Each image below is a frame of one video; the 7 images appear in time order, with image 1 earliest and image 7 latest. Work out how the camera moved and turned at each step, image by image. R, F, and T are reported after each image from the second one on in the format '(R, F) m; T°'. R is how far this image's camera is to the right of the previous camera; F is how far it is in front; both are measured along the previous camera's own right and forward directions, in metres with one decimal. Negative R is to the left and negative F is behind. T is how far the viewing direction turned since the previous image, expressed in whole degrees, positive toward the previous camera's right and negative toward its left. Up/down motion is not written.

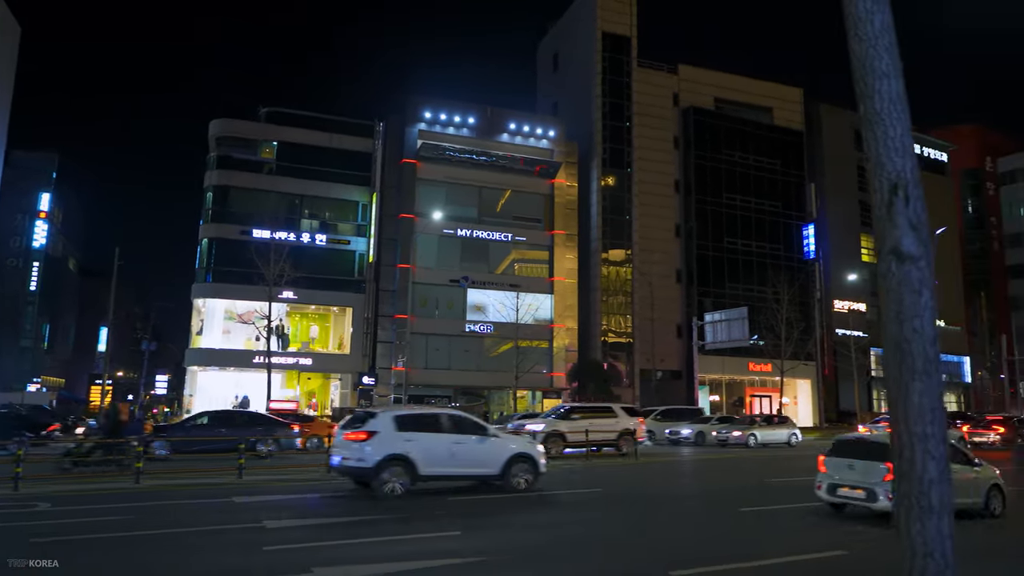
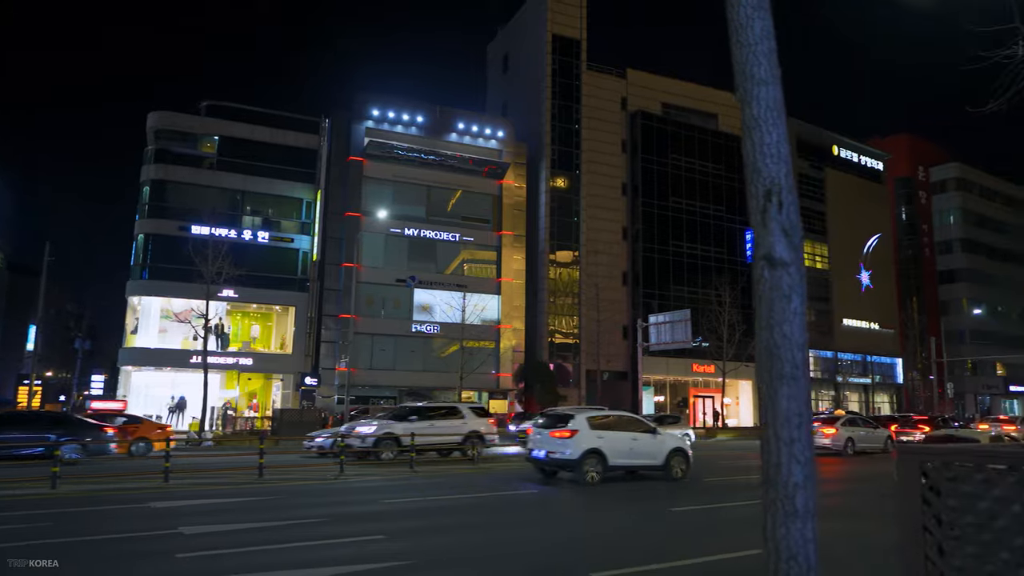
(+0.3, +0.1) m; +4°
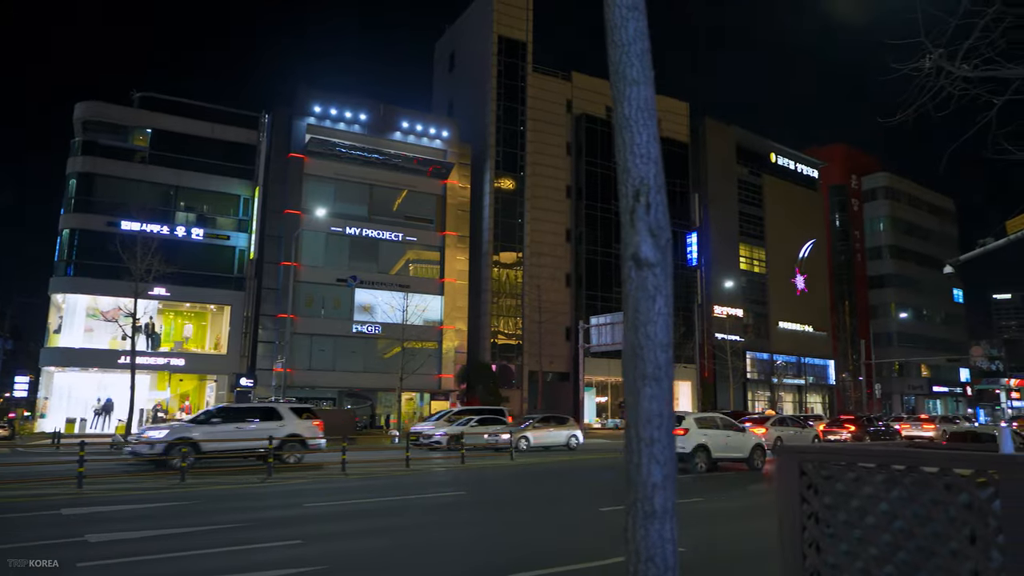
(+0.3, 0.0) m; +4°
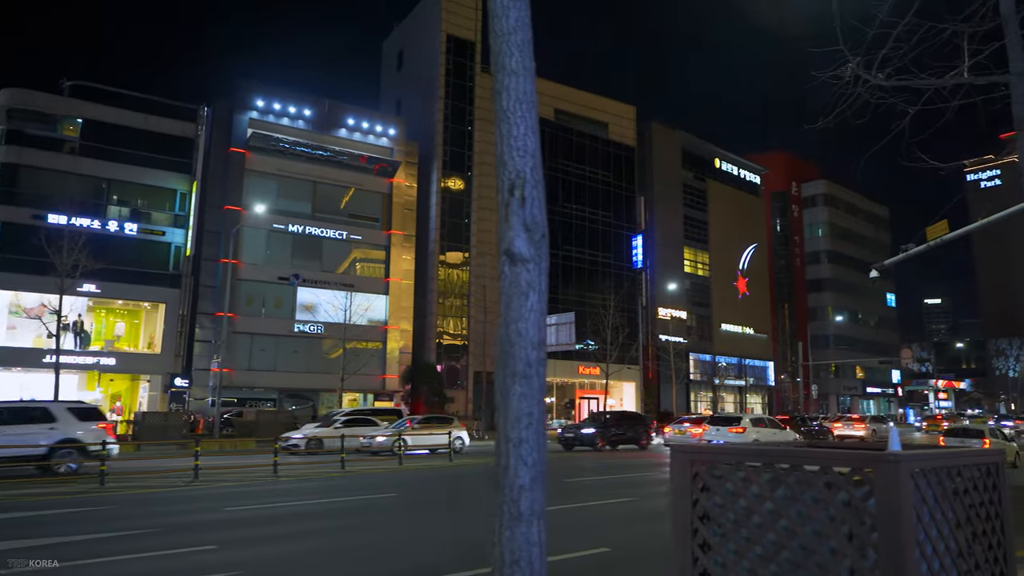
(+0.3, +0.1) m; +4°
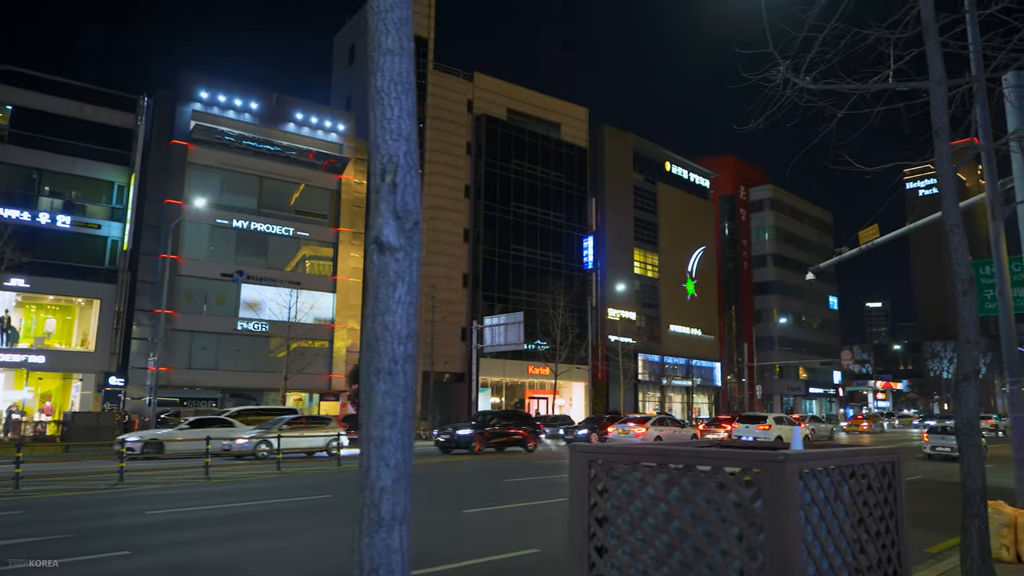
(+0.3, +0.1) m; +4°
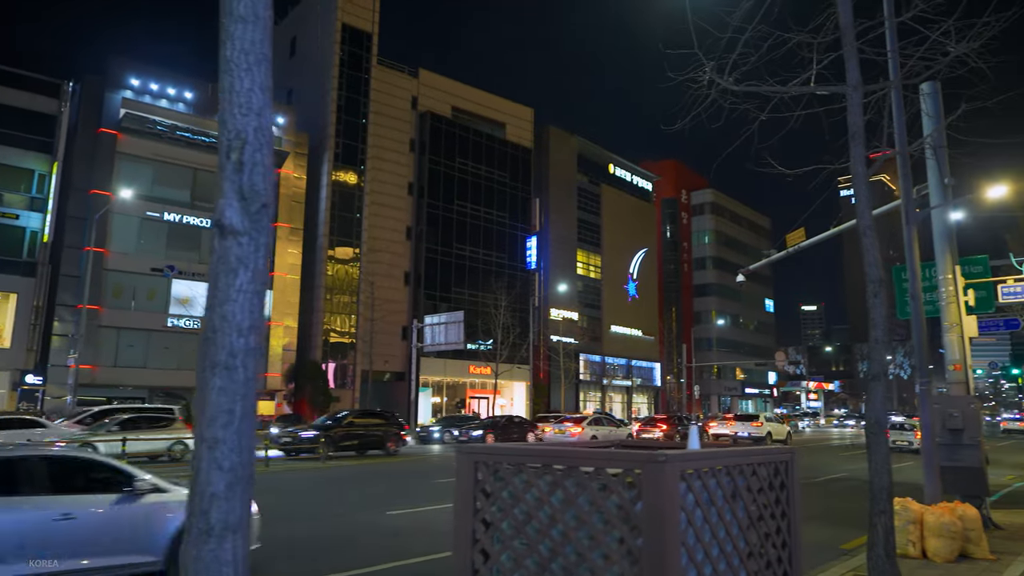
(+0.3, +0.2) m; +4°
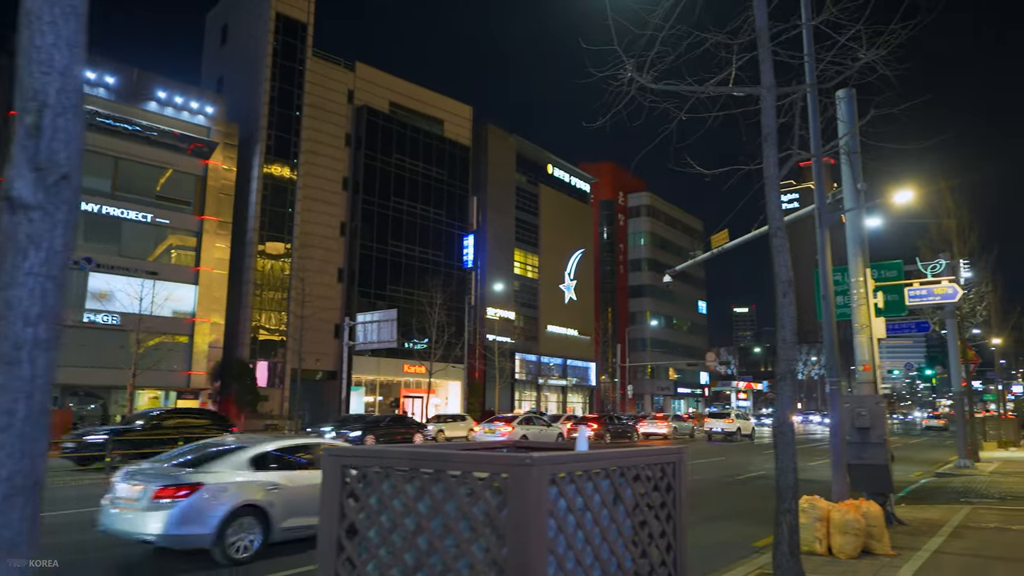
(+0.3, +0.2) m; +5°
